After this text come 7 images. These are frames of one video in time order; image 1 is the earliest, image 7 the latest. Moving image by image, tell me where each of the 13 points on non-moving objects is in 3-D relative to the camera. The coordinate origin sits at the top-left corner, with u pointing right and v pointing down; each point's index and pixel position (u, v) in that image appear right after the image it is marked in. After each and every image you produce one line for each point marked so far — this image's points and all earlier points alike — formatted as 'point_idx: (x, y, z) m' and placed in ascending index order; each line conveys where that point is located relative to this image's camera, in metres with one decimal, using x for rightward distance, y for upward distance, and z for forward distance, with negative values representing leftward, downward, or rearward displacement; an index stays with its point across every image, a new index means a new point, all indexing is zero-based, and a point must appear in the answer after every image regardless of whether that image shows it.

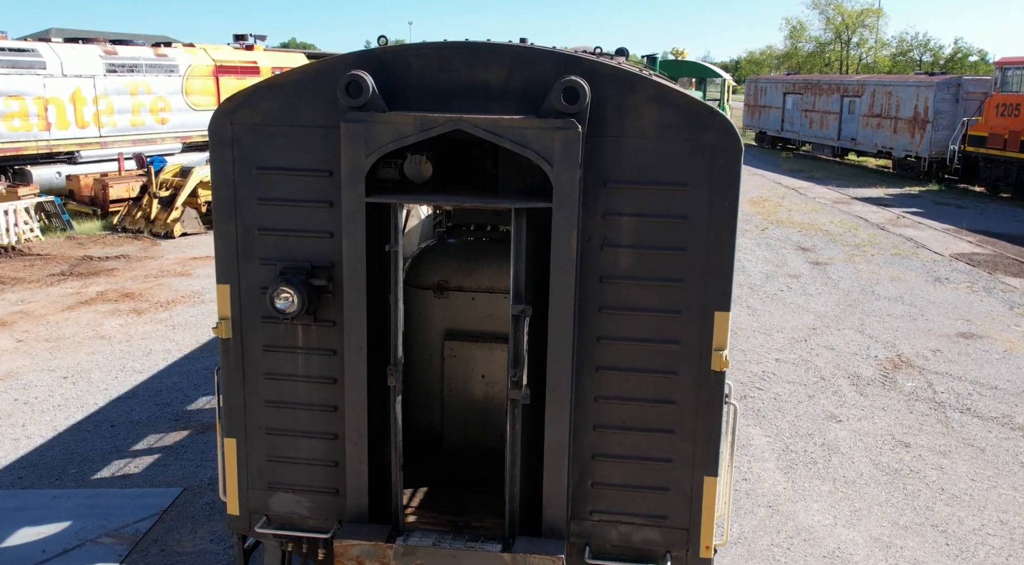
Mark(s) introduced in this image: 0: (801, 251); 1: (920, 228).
0: (+5.1, +0.6, +14.9) m
1: (+8.2, +1.1, +17.0) m
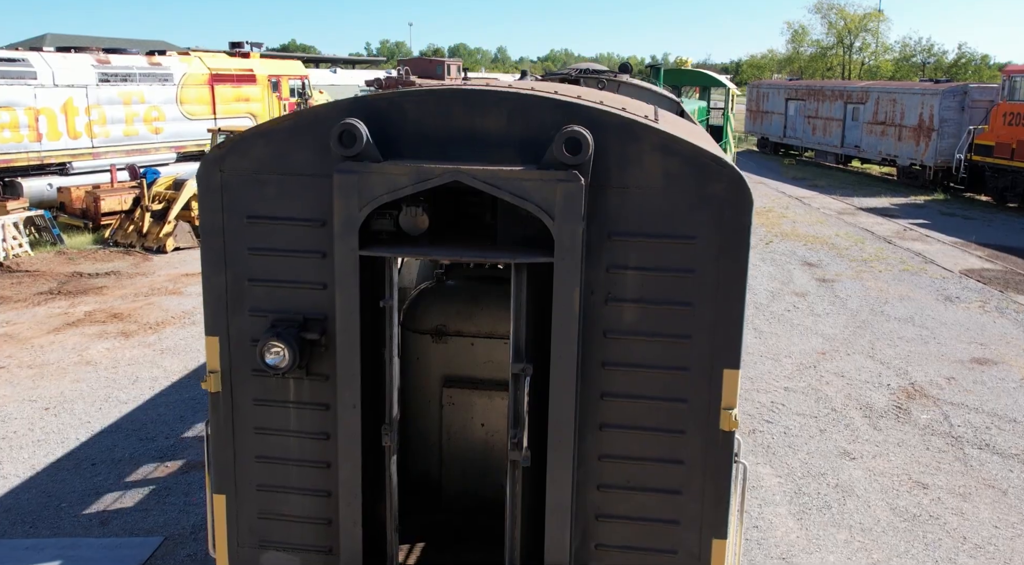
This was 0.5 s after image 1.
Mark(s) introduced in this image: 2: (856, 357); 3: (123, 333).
0: (+5.1, +0.3, +14.6) m
1: (+8.2, +0.8, +16.7) m
2: (+4.0, -0.9, +9.9) m
3: (-5.0, -0.7, +10.9) m
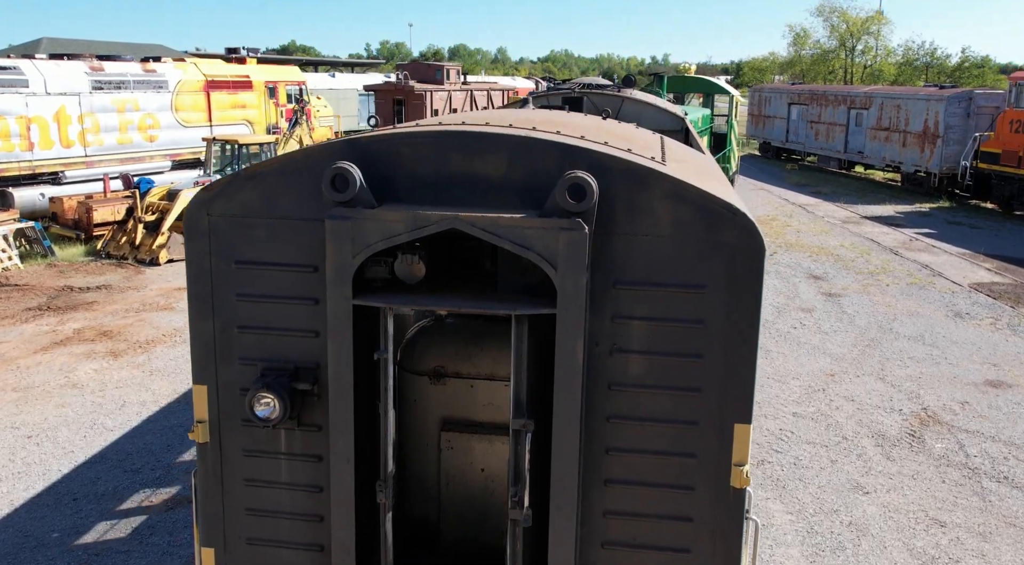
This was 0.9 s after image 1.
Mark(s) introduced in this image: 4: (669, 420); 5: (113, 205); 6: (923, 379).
0: (+5.1, 0.0, +14.3) m
1: (+8.2, +0.6, +16.4) m
2: (+4.0, -1.1, +9.6) m
3: (-5.0, -0.9, +10.6) m
4: (+0.8, -0.7, +4.1) m
5: (-7.6, +1.5, +16.2) m
6: (+4.6, -1.1, +9.6) m
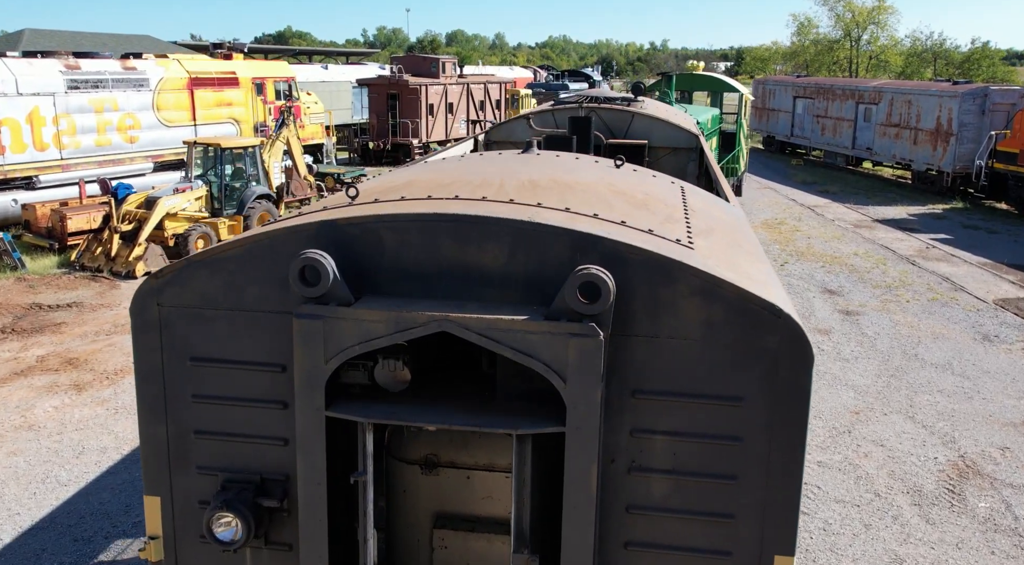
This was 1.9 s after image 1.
0: (+5.0, -0.2, +13.5) m
1: (+8.1, +0.4, +15.6) m
2: (+4.0, -1.4, +8.8) m
3: (-5.0, -1.2, +9.8) m
4: (+0.7, -1.1, +3.3) m
5: (-7.7, +1.3, +15.3) m
6: (+4.6, -1.4, +8.8) m
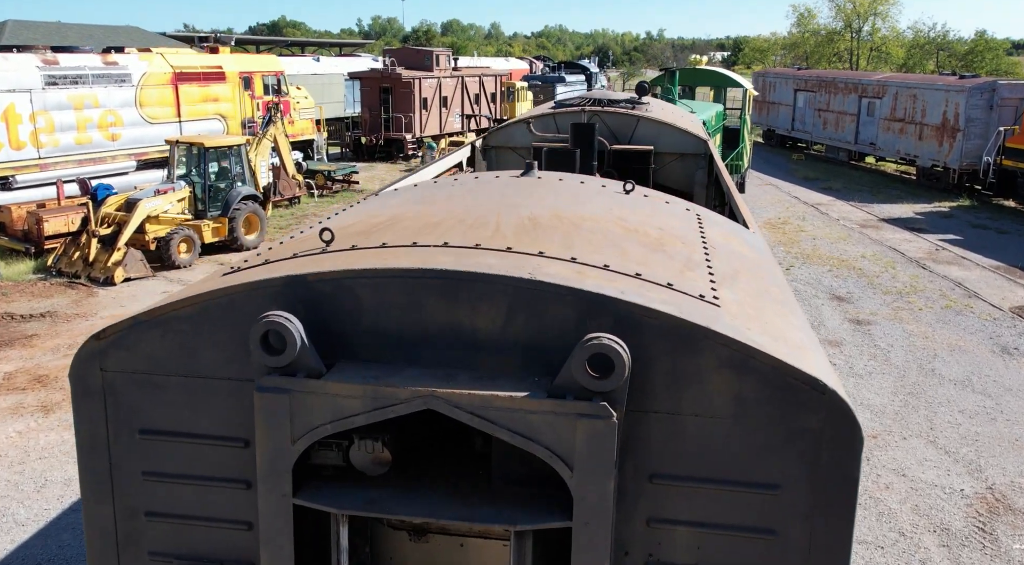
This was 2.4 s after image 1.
0: (+4.9, -0.3, +12.9) m
1: (+8.0, +0.3, +15.1) m
2: (+3.9, -1.6, +8.3) m
3: (-5.1, -1.3, +9.2) m
4: (+0.7, -1.3, +2.7) m
5: (-7.8, +1.2, +14.7) m
6: (+4.6, -1.6, +8.3) m
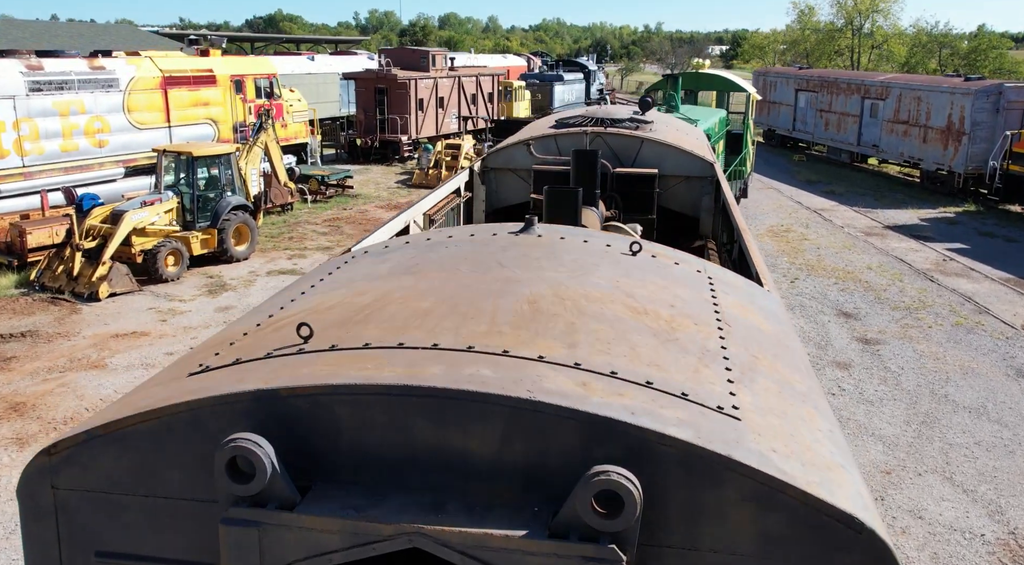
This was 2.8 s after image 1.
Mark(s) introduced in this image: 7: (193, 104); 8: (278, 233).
0: (+4.9, -0.5, +12.5) m
1: (+8.0, +0.1, +14.7) m
2: (+3.9, -1.8, +7.9) m
3: (-5.1, -1.6, +8.8) m
4: (+0.7, -1.6, +2.3) m
5: (-7.8, +0.9, +14.3) m
6: (+4.5, -1.8, +7.9) m
7: (-7.5, +4.2, +19.9) m
8: (-5.1, +1.1, +18.4) m
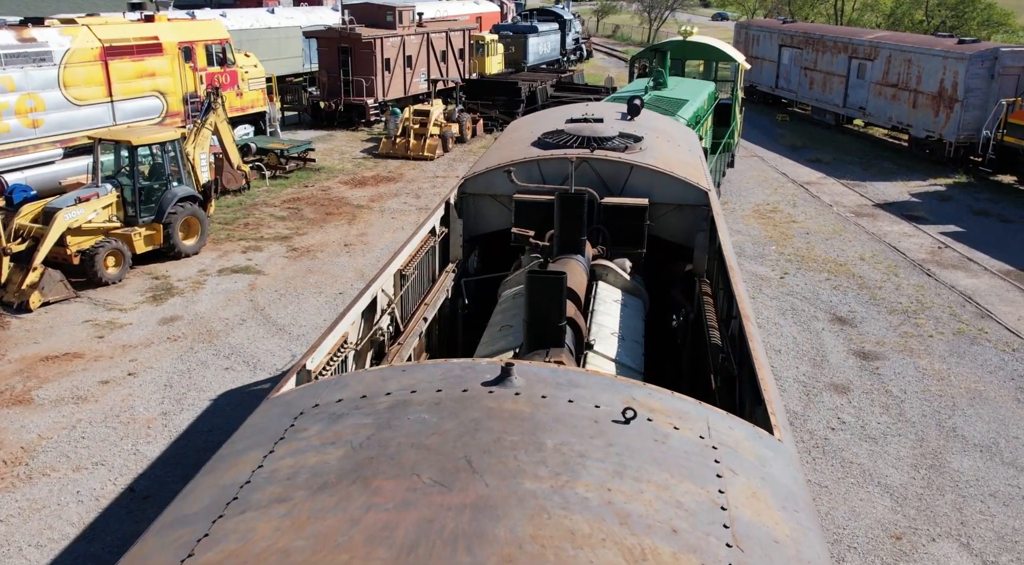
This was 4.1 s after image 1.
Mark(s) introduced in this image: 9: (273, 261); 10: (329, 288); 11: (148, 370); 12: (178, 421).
0: (+4.5, -0.6, +11.7) m
1: (+7.5, +0.2, +13.9) m
2: (+3.6, -2.2, +7.1) m
3: (-5.4, -2.0, +7.7) m
4: (+0.6, -2.4, +1.5) m
5: (-8.3, +0.8, +13.0) m
6: (+4.3, -2.2, +7.2) m
7: (-8.1, +4.5, +18.4) m
8: (-5.6, +1.3, +17.2) m
9: (-4.1, +0.4, +14.6) m
10: (-2.9, -0.1, +13.3) m
11: (-4.5, -1.1, +10.4) m
12: (-3.6, -1.5, +9.1) m
